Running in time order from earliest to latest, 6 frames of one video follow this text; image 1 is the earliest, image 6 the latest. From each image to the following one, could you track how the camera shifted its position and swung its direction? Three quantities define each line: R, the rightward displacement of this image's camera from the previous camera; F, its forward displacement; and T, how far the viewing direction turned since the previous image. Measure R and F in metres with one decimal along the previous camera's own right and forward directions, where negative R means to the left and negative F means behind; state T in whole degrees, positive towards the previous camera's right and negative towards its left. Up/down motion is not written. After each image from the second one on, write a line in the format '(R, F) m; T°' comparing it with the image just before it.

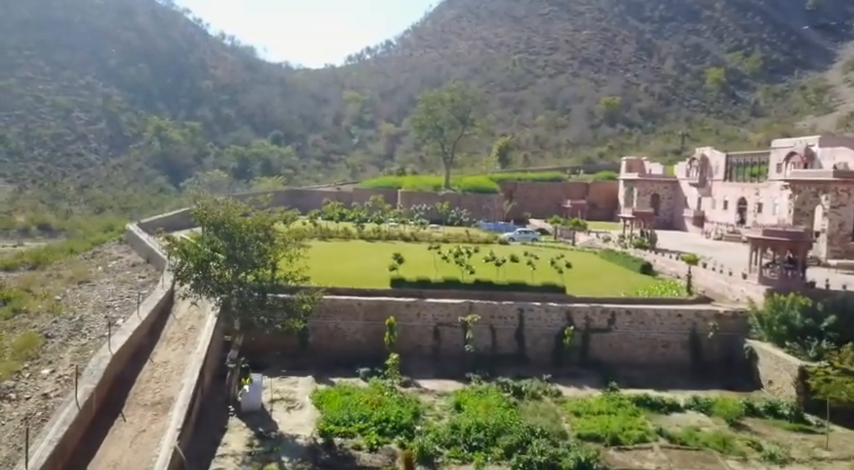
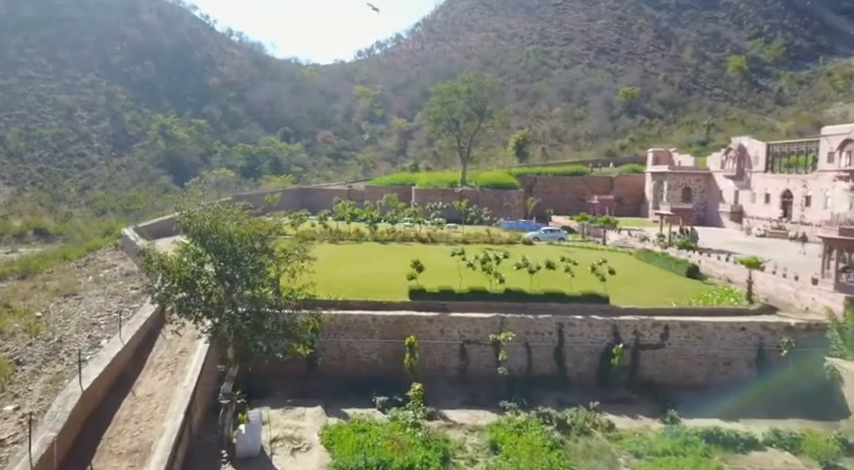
(-0.4, +2.5) m; -1°
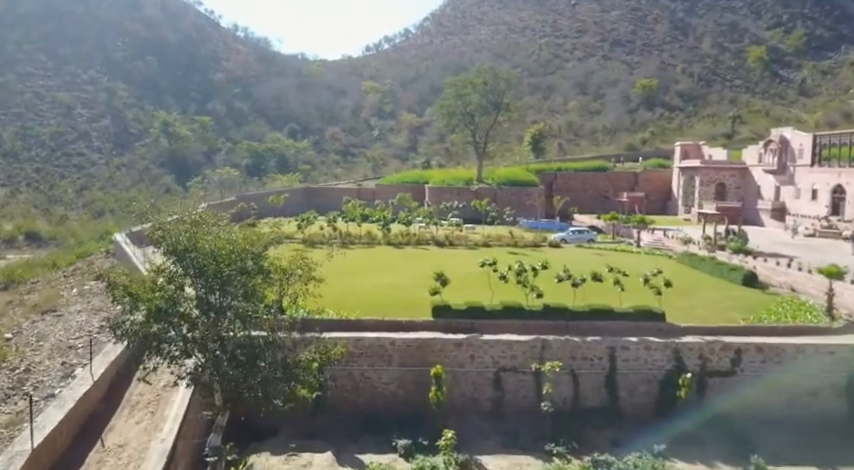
(-0.5, +2.6) m; -1°
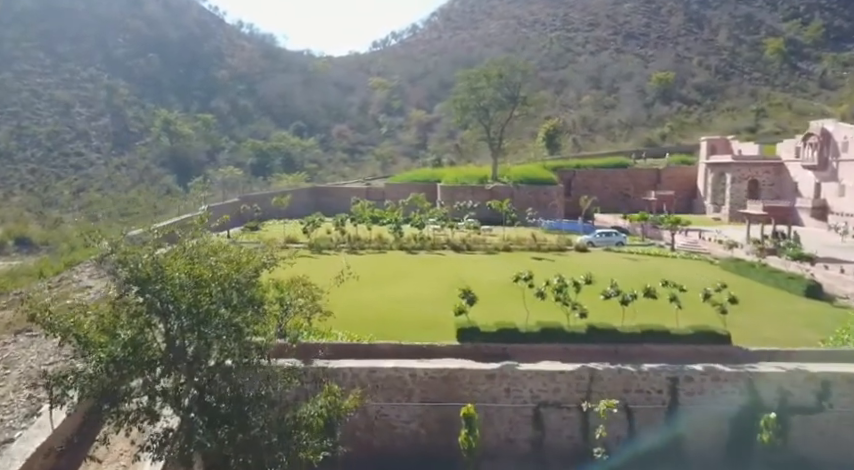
(-0.4, +2.3) m; -1°
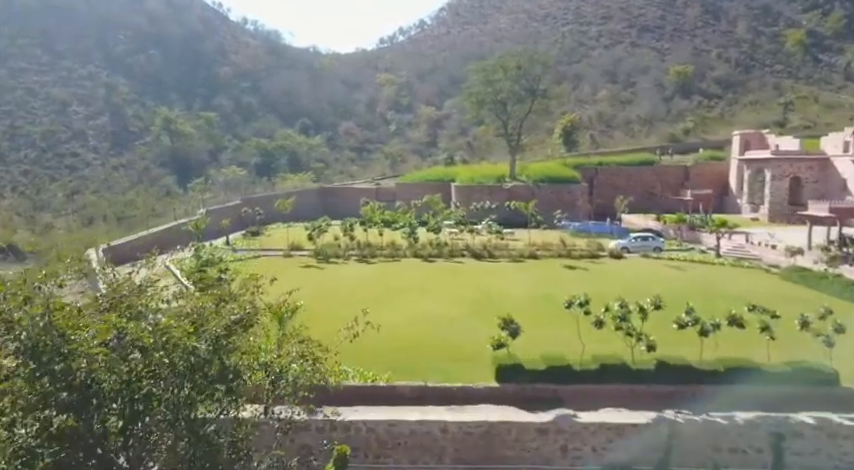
(-0.4, +2.6) m; -1°
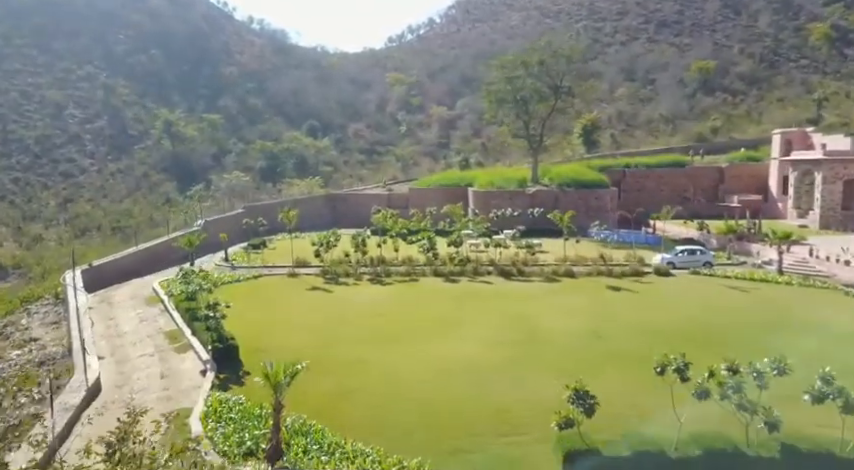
(-0.5, +2.9) m; -1°
